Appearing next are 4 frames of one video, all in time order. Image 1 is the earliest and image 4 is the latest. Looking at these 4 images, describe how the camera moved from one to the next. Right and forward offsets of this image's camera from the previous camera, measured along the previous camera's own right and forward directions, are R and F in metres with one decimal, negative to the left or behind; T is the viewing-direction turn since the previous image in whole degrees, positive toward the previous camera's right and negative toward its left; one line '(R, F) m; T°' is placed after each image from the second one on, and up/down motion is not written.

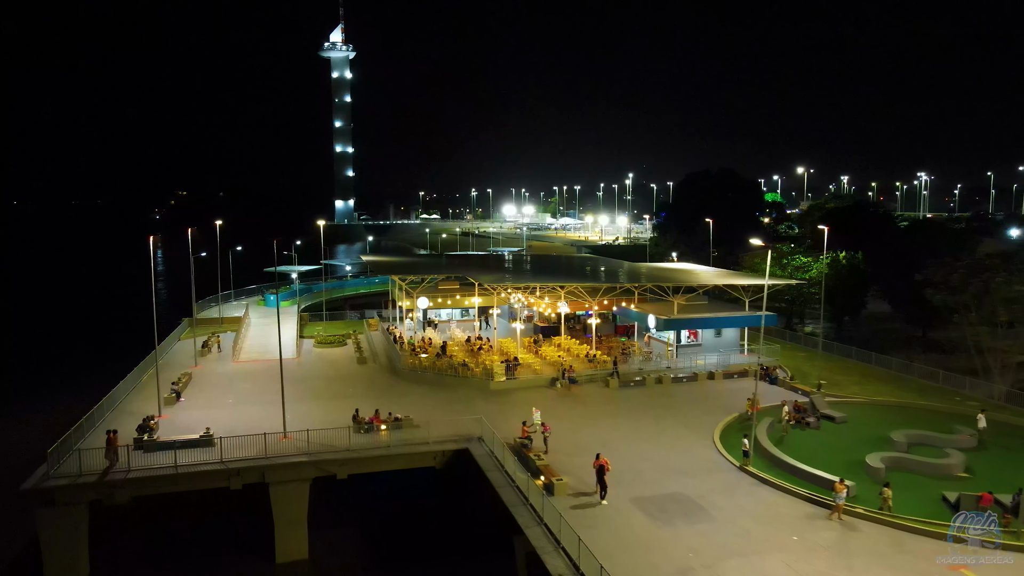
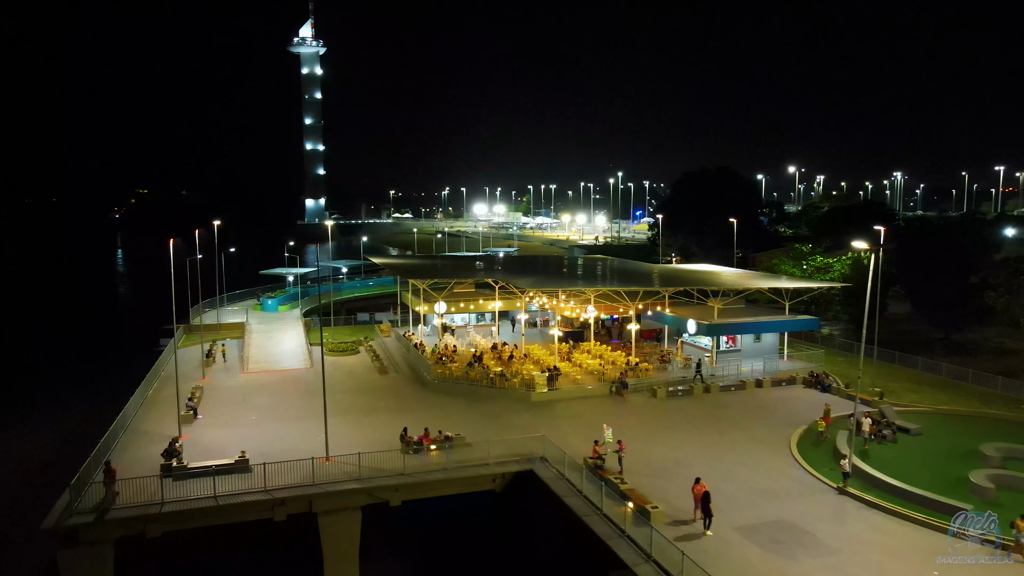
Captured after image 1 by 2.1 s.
(-3.1, +1.9) m; +3°
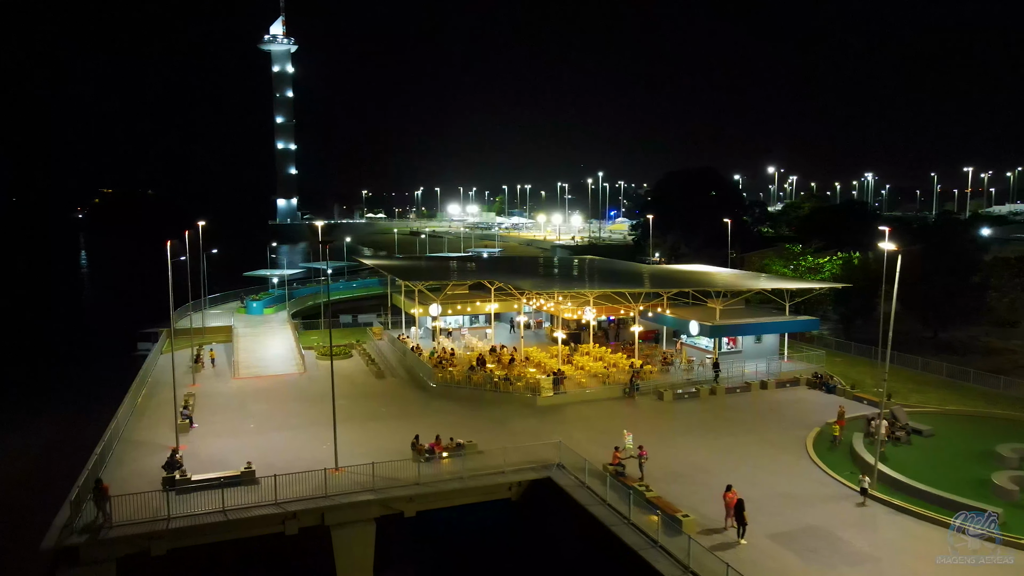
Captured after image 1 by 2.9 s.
(-1.3, +0.6) m; +2°
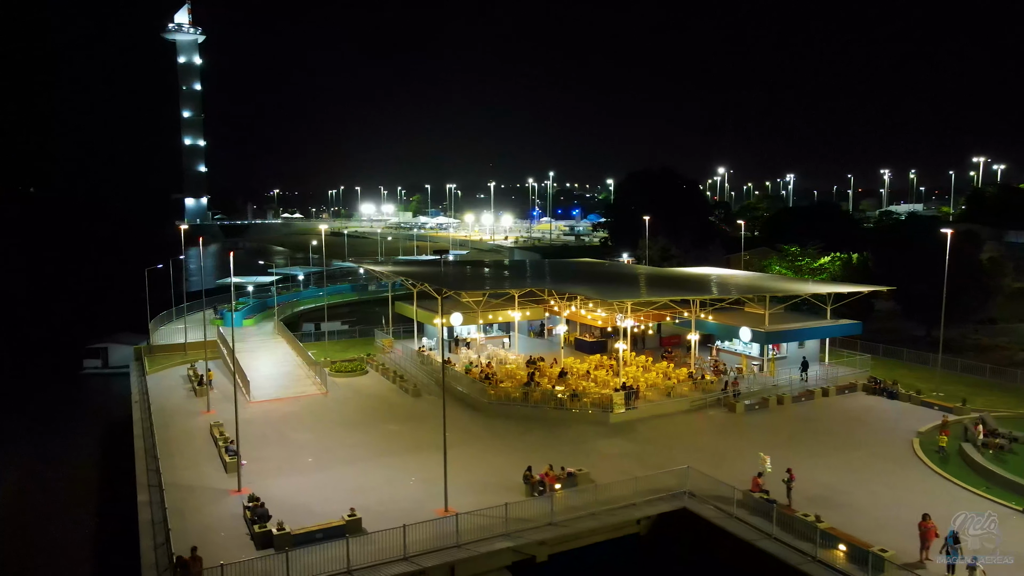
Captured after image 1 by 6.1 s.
(-6.0, +2.6) m; +7°
